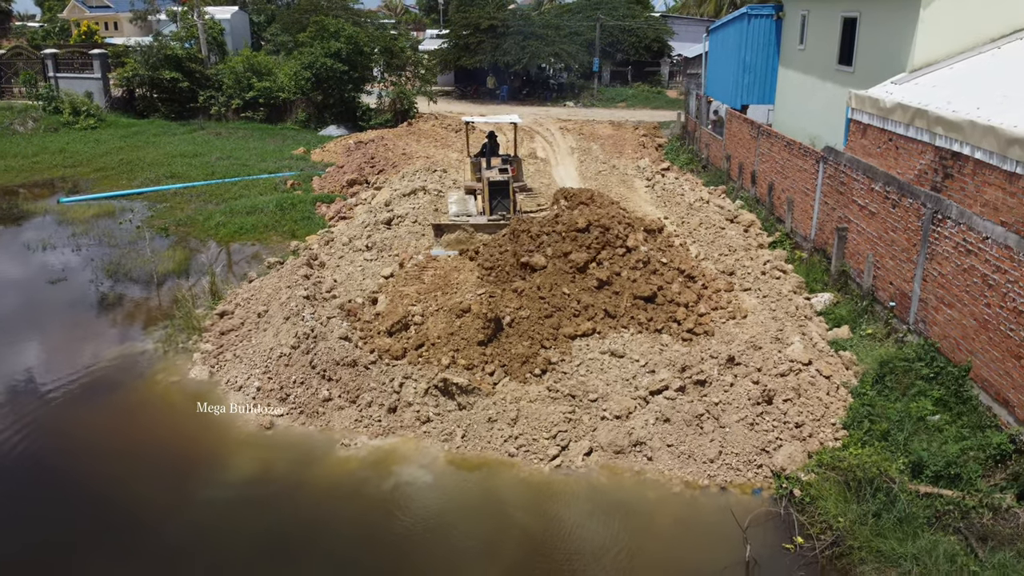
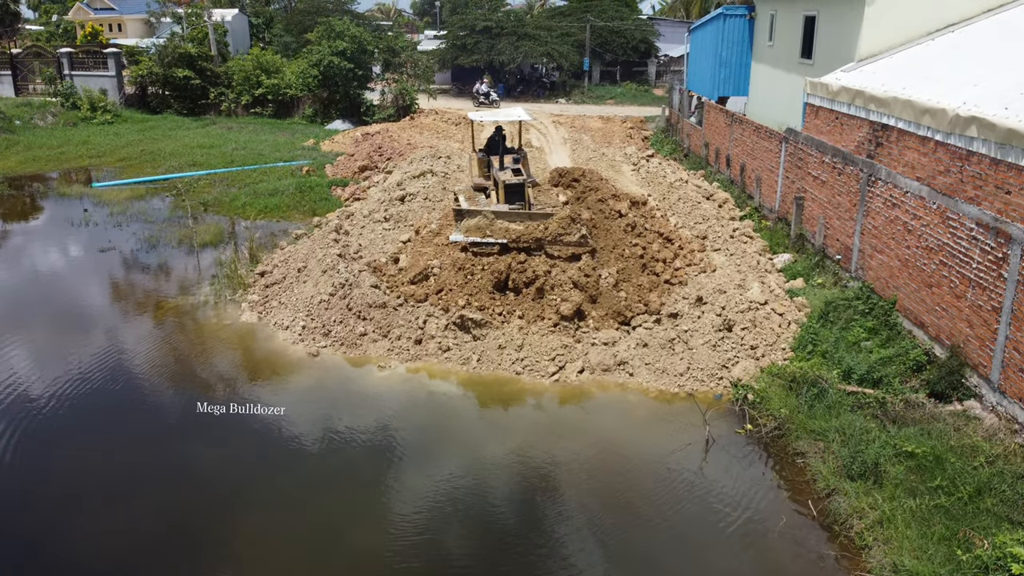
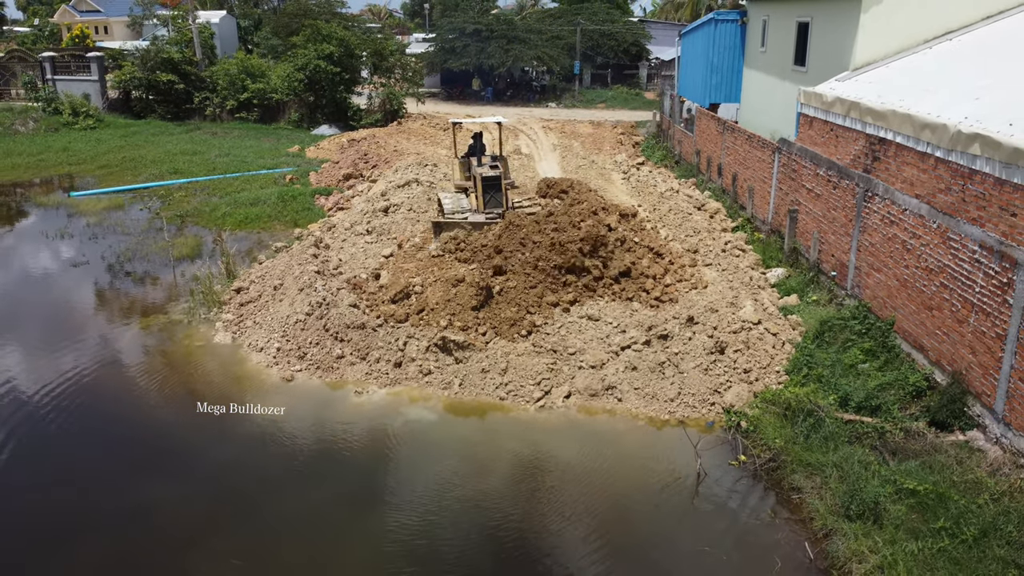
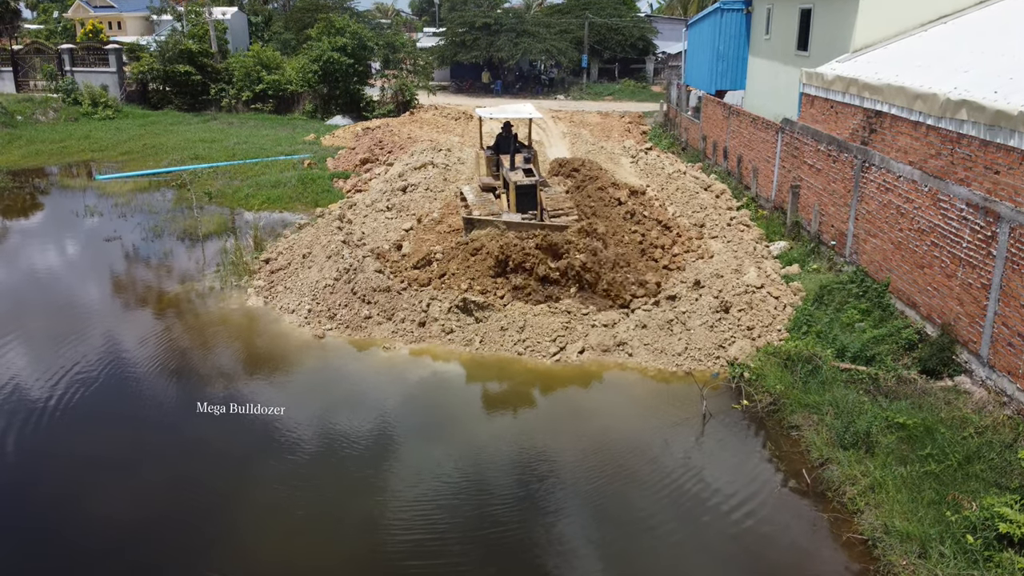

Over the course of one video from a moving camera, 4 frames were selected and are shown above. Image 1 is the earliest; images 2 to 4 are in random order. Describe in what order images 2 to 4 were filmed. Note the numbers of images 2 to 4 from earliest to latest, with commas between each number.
3, 4, 2
